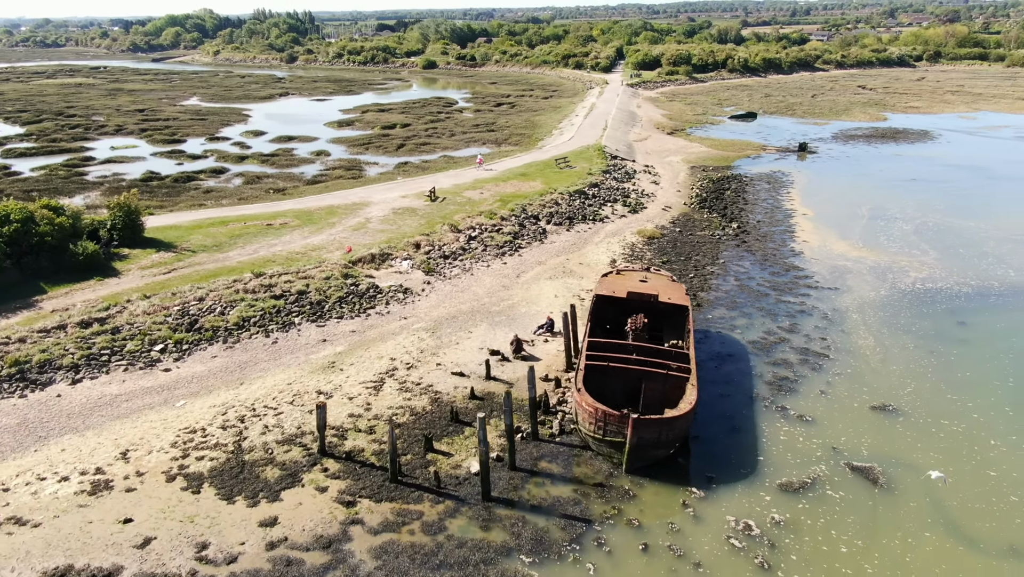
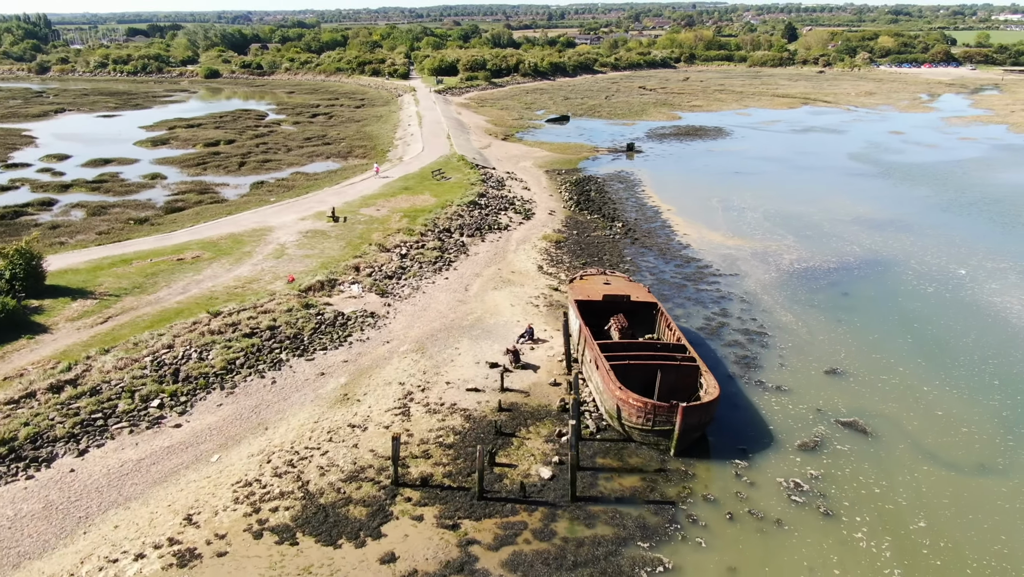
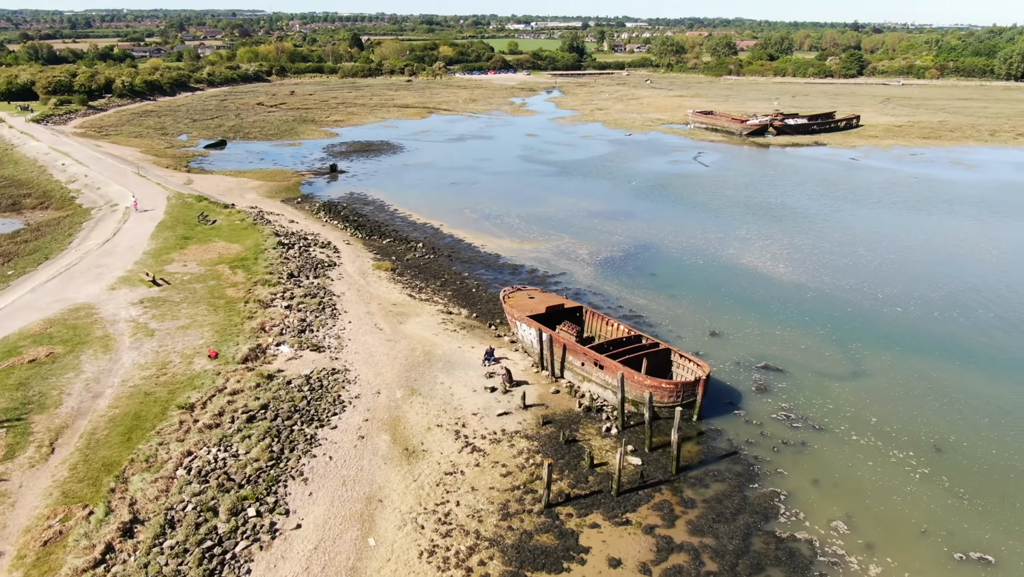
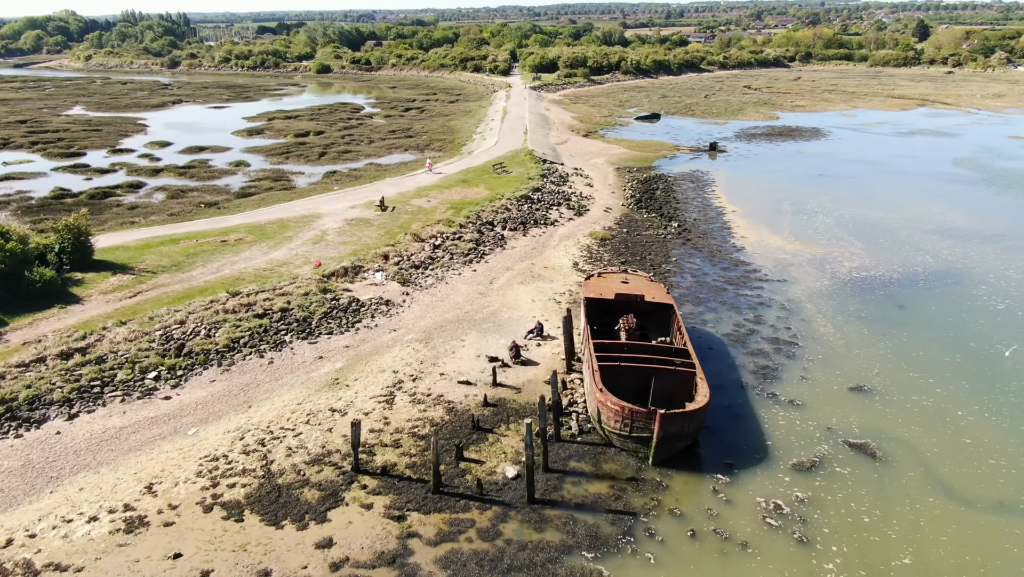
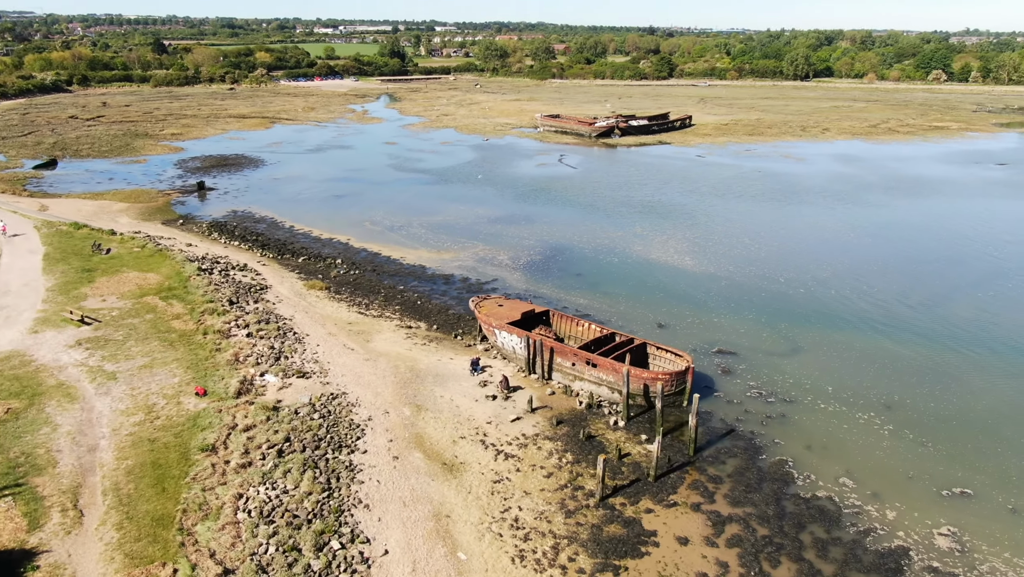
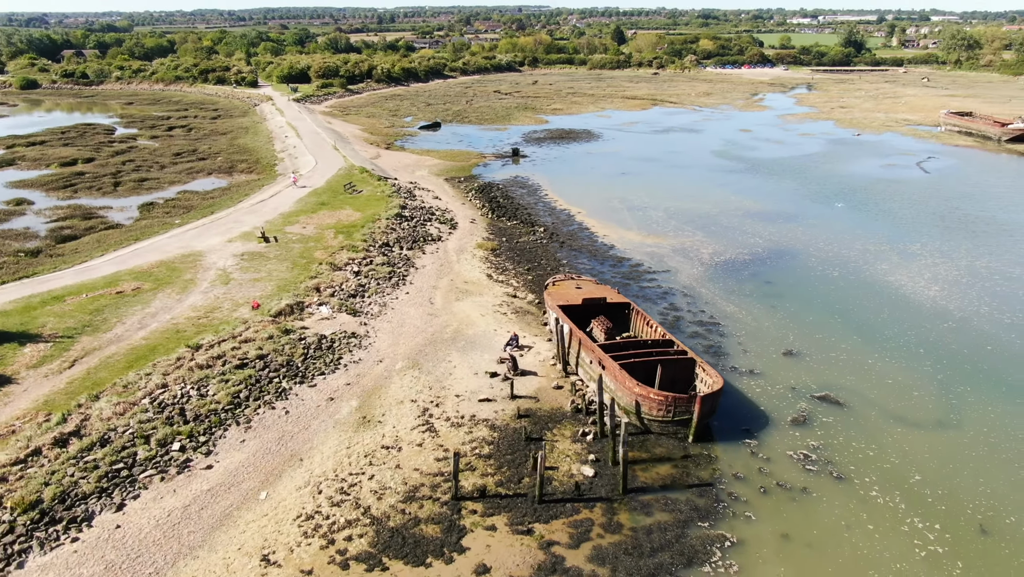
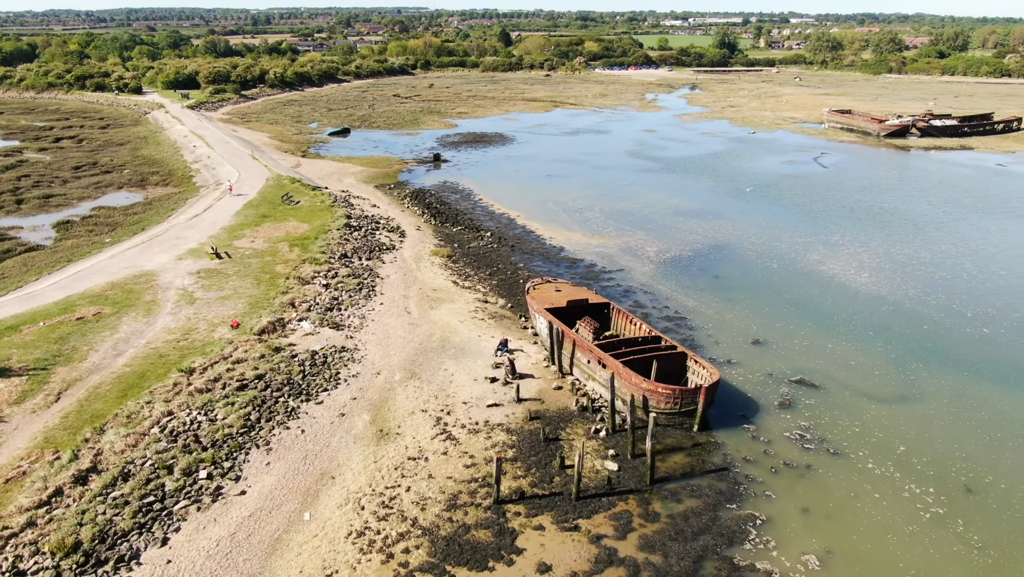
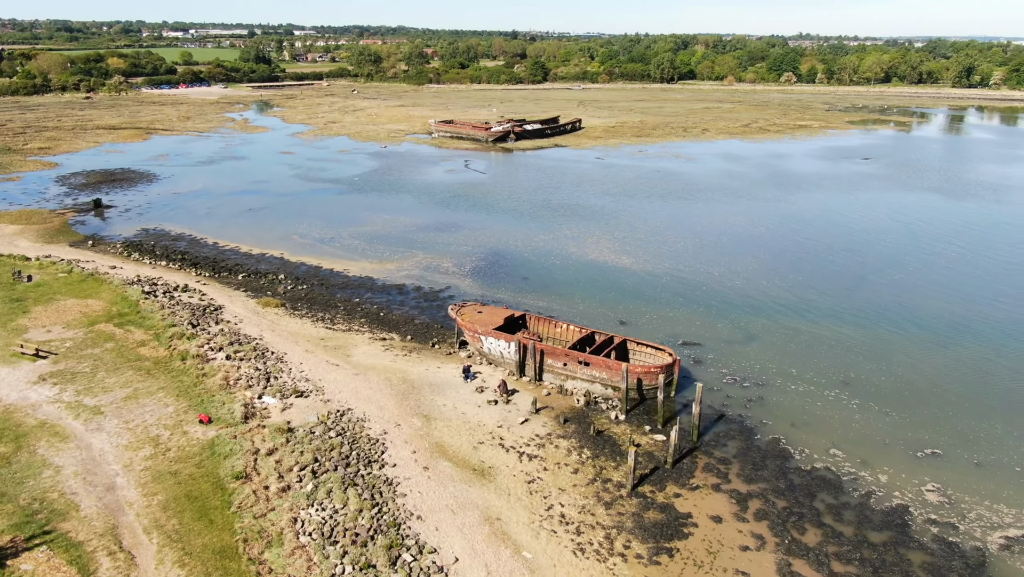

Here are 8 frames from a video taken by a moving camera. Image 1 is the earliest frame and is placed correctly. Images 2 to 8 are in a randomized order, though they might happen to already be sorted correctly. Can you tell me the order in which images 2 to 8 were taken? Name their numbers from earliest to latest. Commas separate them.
4, 2, 6, 7, 3, 5, 8
